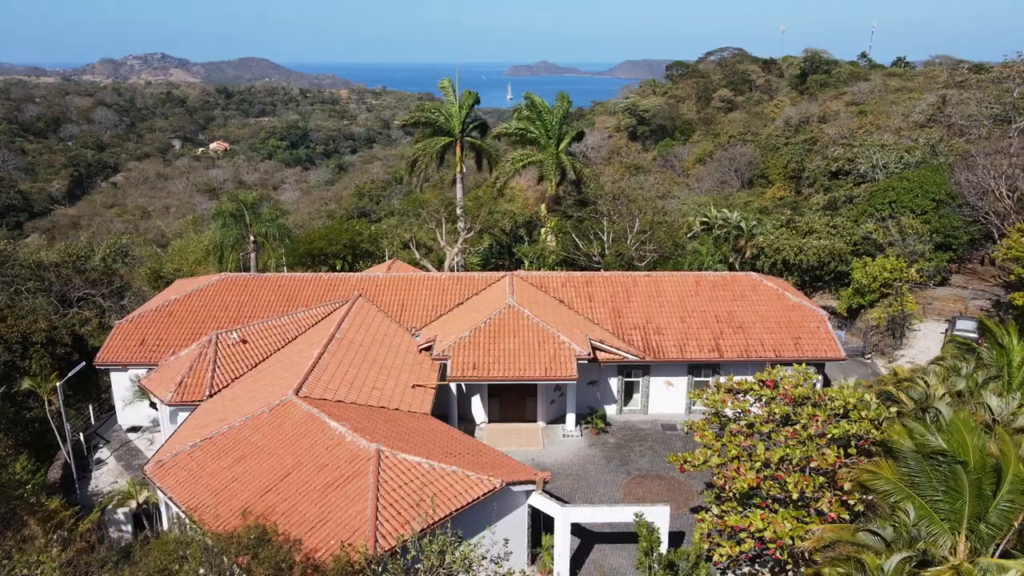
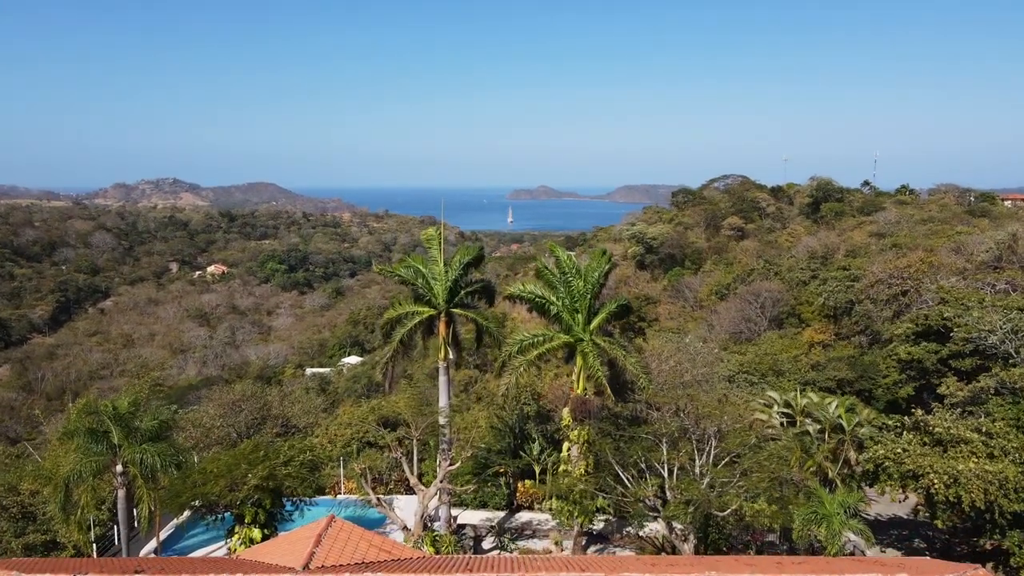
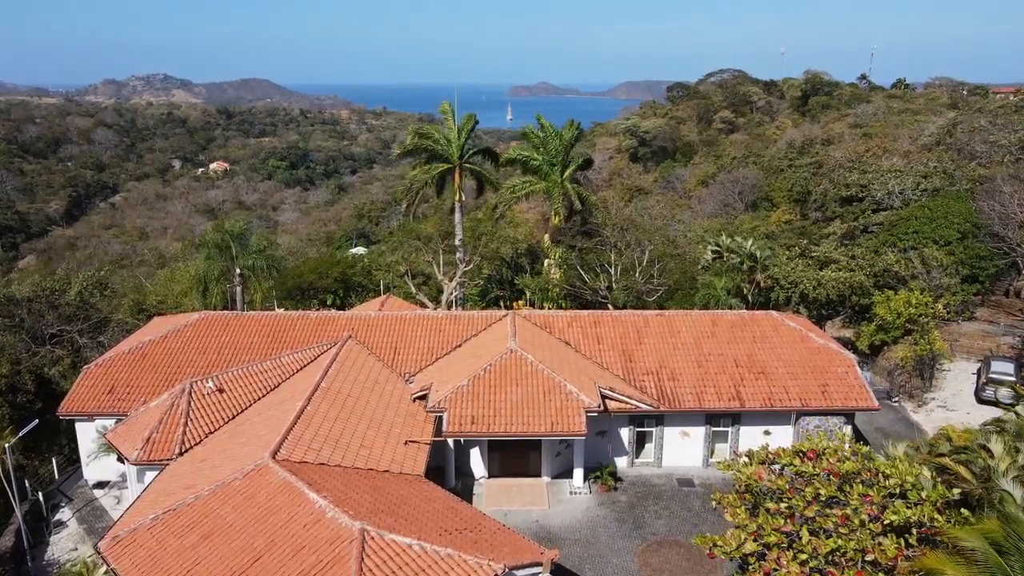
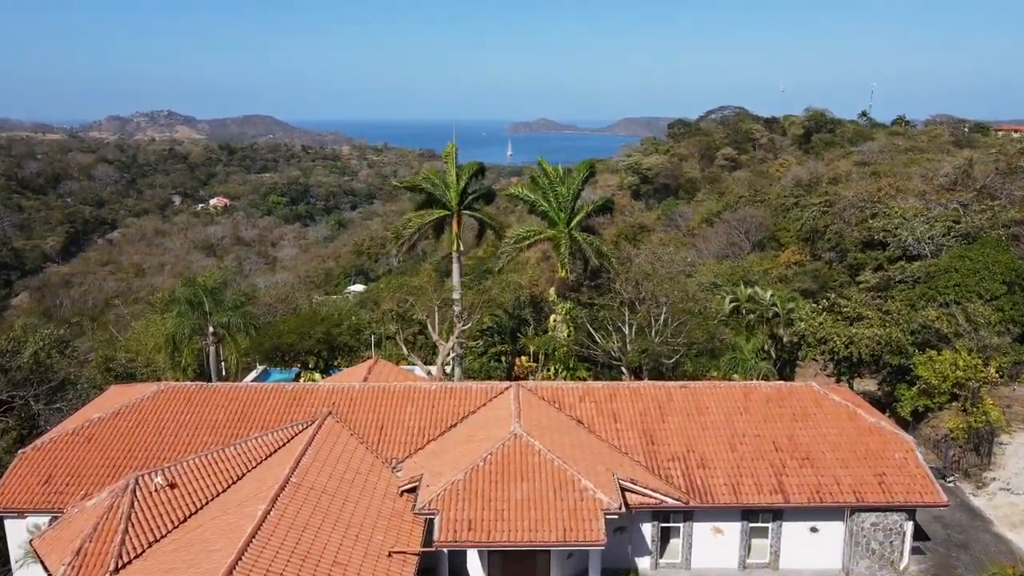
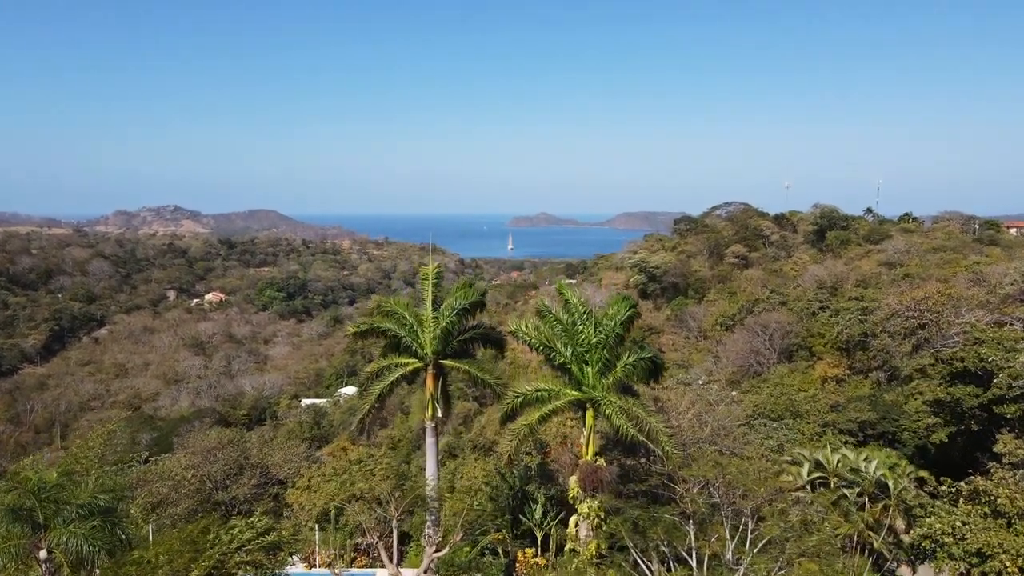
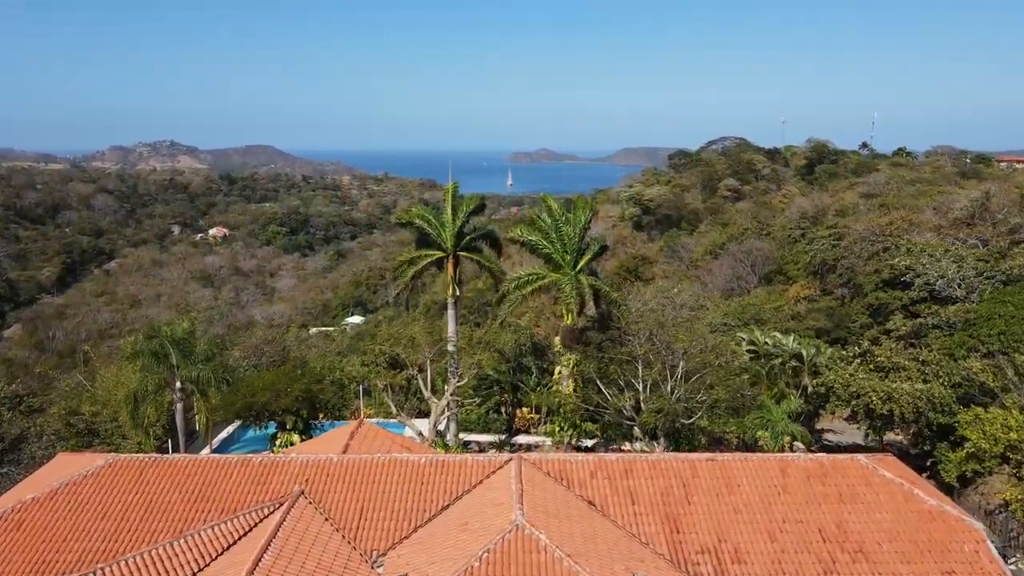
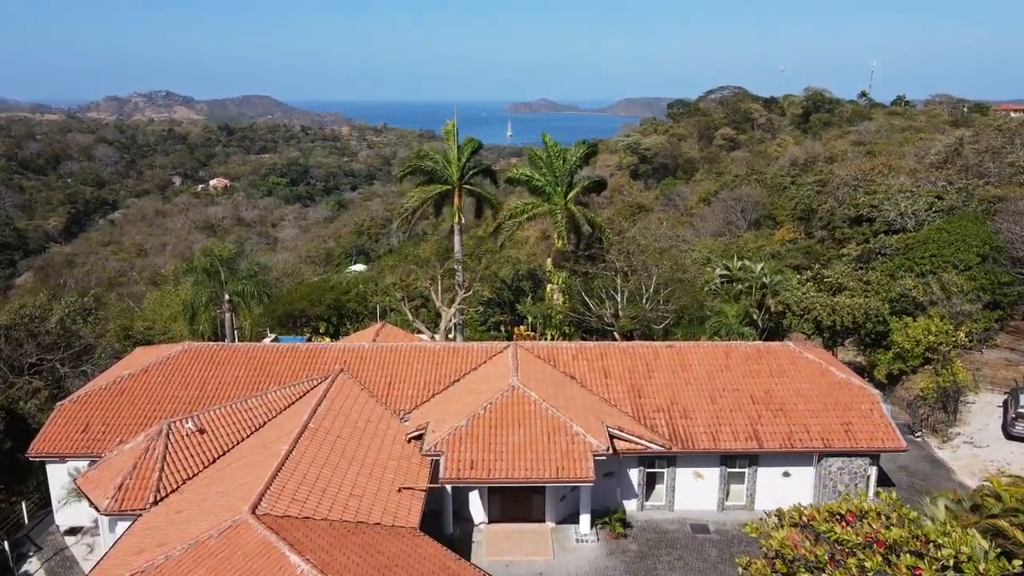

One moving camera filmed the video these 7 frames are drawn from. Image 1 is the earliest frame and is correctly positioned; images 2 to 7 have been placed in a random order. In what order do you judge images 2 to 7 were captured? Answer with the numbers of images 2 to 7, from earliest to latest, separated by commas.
3, 7, 4, 6, 2, 5
